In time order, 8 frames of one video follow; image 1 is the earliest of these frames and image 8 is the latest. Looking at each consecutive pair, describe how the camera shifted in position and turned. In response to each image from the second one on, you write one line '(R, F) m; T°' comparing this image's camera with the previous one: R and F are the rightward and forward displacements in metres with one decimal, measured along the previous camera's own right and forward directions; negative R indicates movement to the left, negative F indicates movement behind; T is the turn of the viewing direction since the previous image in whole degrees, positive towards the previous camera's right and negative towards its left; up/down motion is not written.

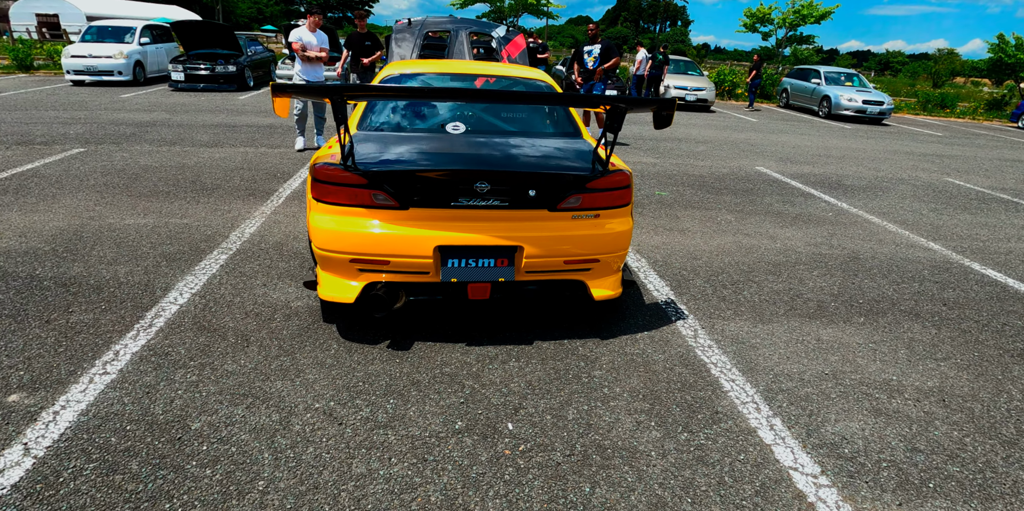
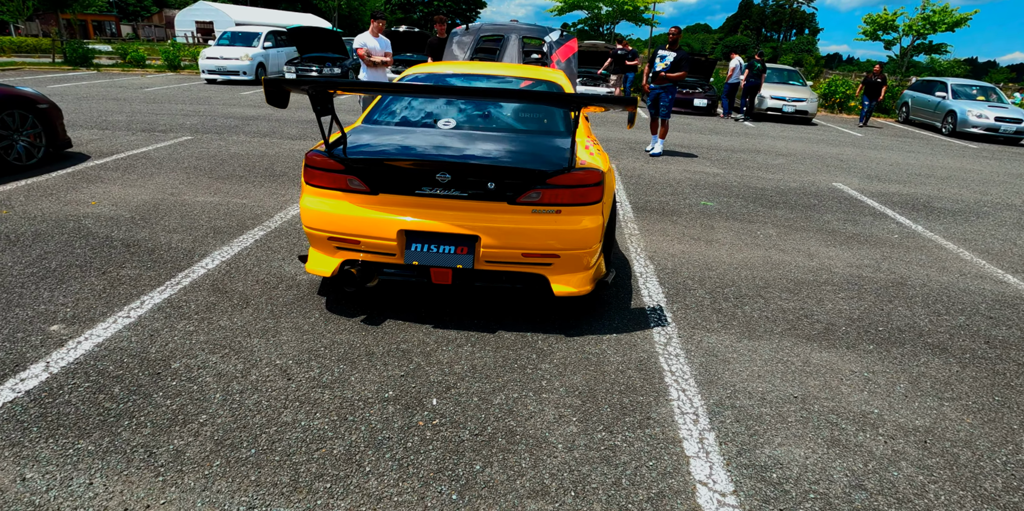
(+0.7, 0.0) m; -11°
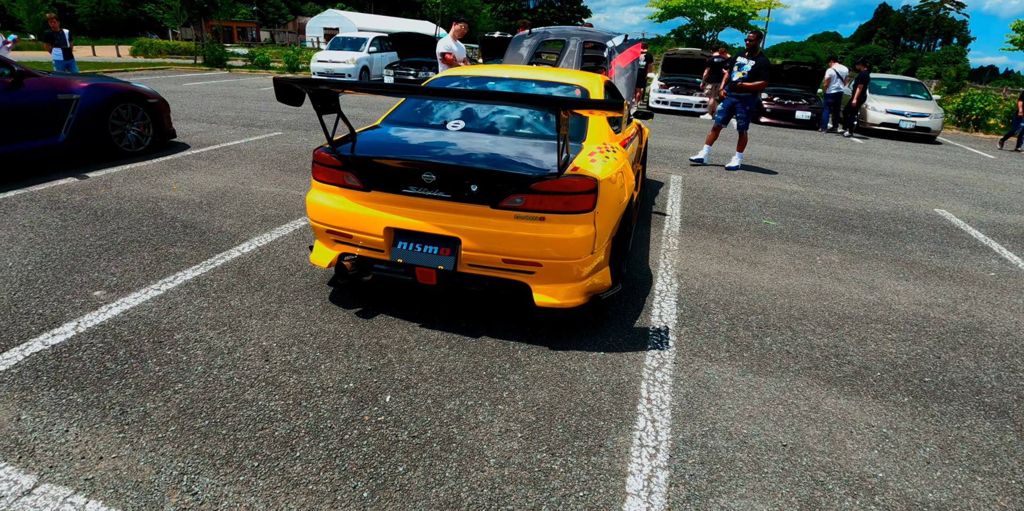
(+0.6, +0.1) m; -11°
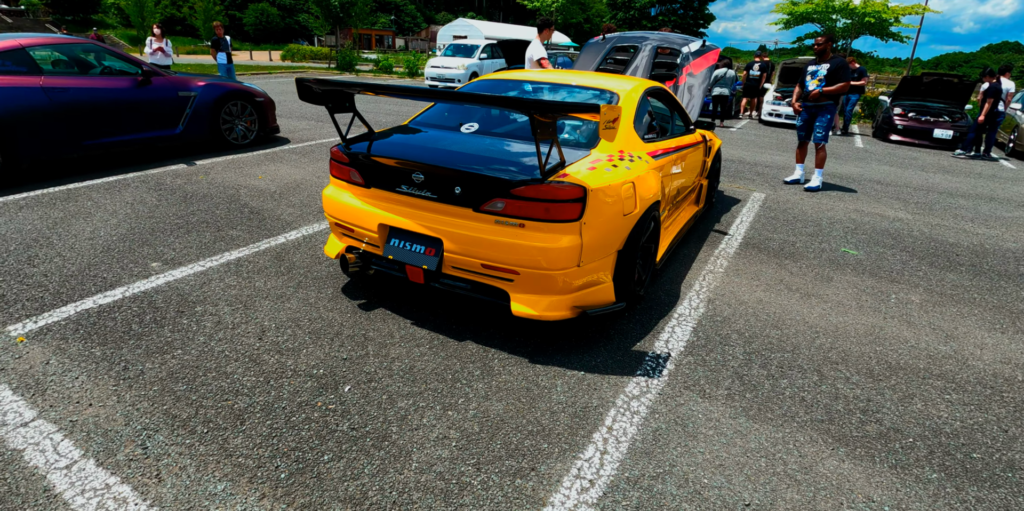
(+0.7, +0.1) m; -12°
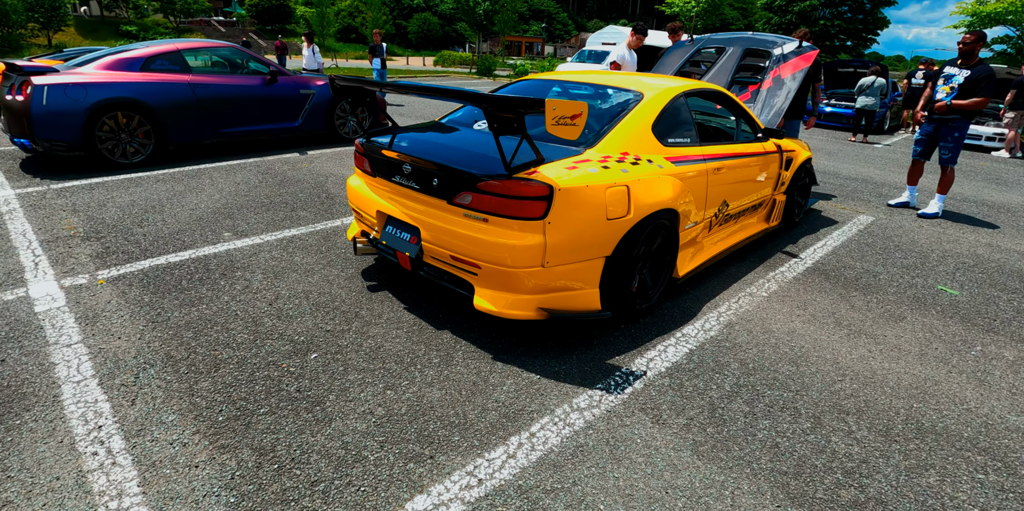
(+0.9, +0.1) m; -15°
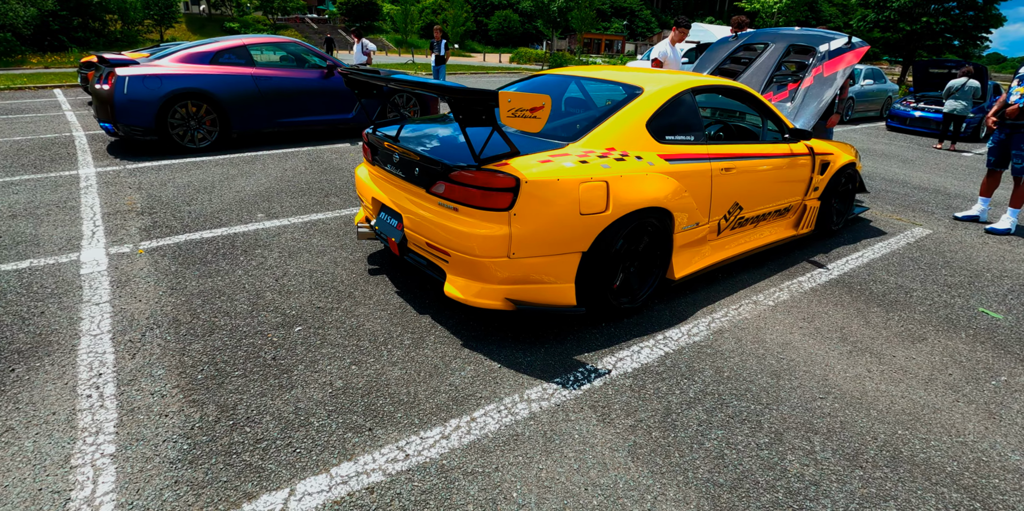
(+0.5, 0.0) m; -8°
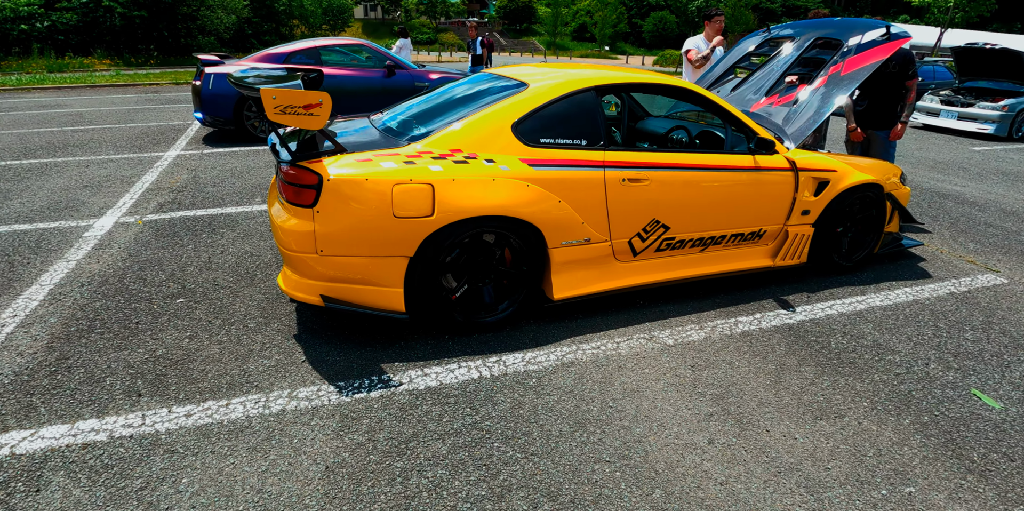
(+1.7, +0.4) m; -17°
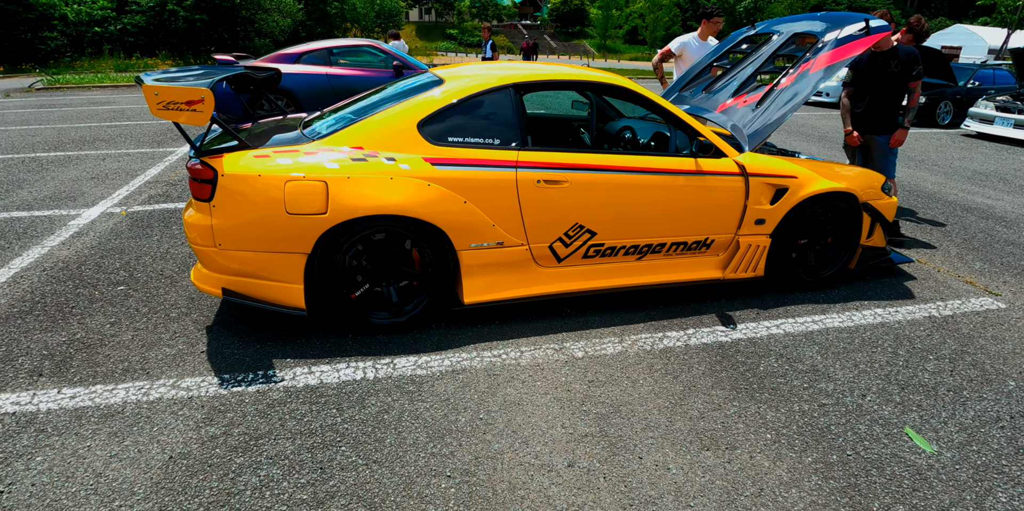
(+0.8, +0.1) m; -6°
